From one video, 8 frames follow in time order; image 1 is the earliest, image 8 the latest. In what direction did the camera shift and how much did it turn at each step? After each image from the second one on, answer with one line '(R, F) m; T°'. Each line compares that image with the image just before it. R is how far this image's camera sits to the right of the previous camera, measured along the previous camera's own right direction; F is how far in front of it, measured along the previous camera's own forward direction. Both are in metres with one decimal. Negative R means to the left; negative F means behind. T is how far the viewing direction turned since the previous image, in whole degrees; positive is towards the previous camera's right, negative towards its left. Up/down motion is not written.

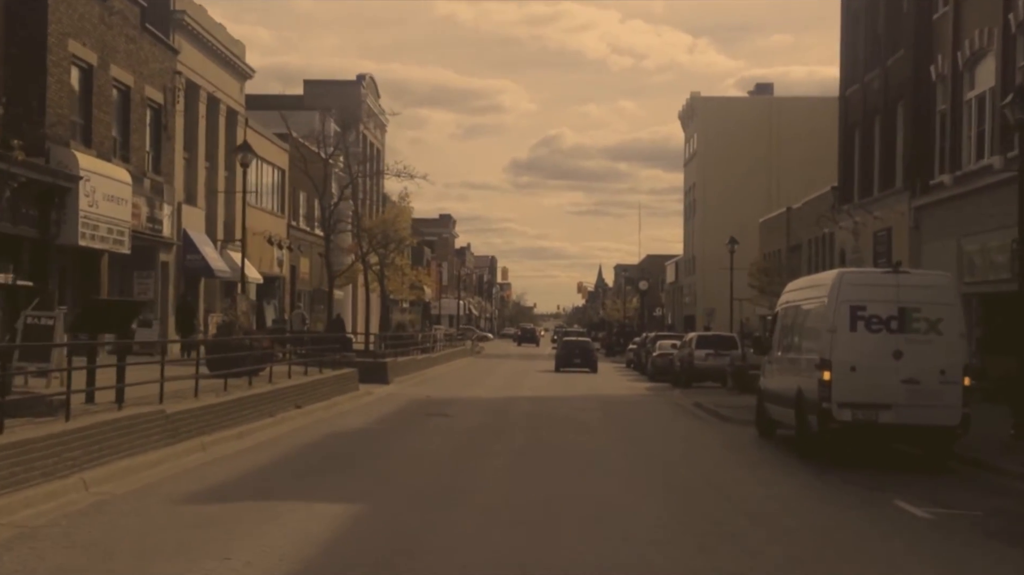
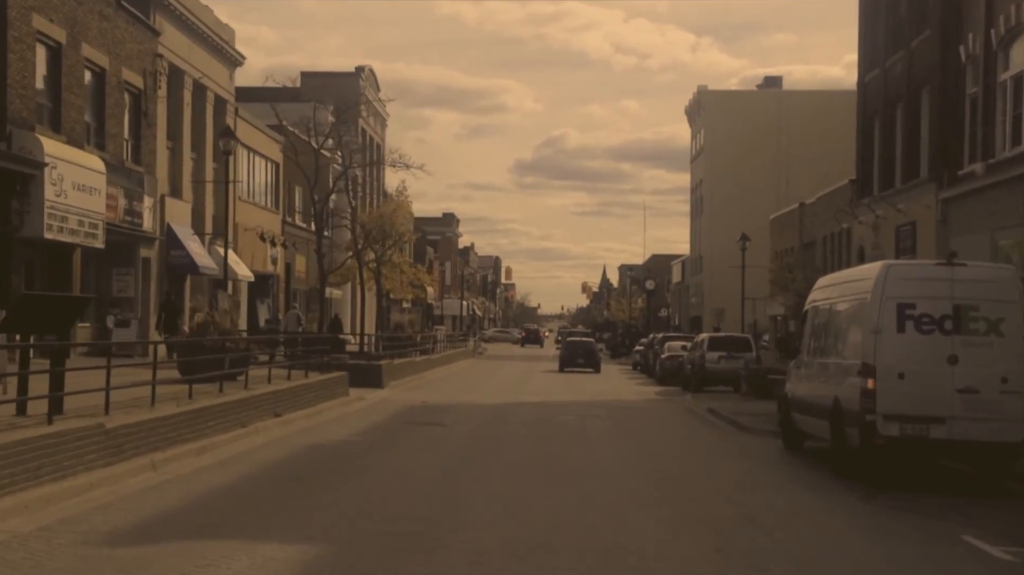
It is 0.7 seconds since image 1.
(+0.1, +2.0) m; 0°
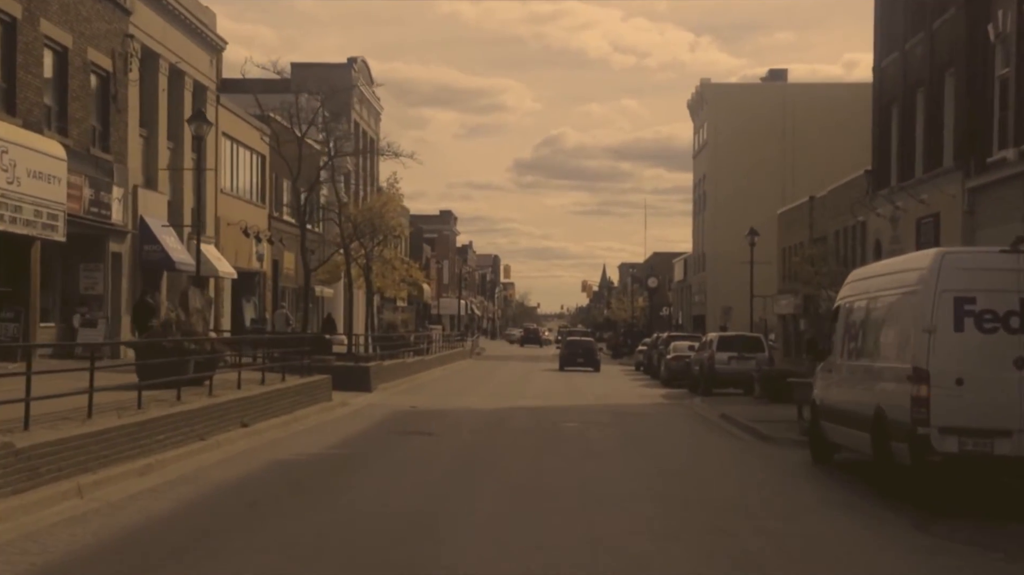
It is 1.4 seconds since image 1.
(+0.1, +2.1) m; 0°
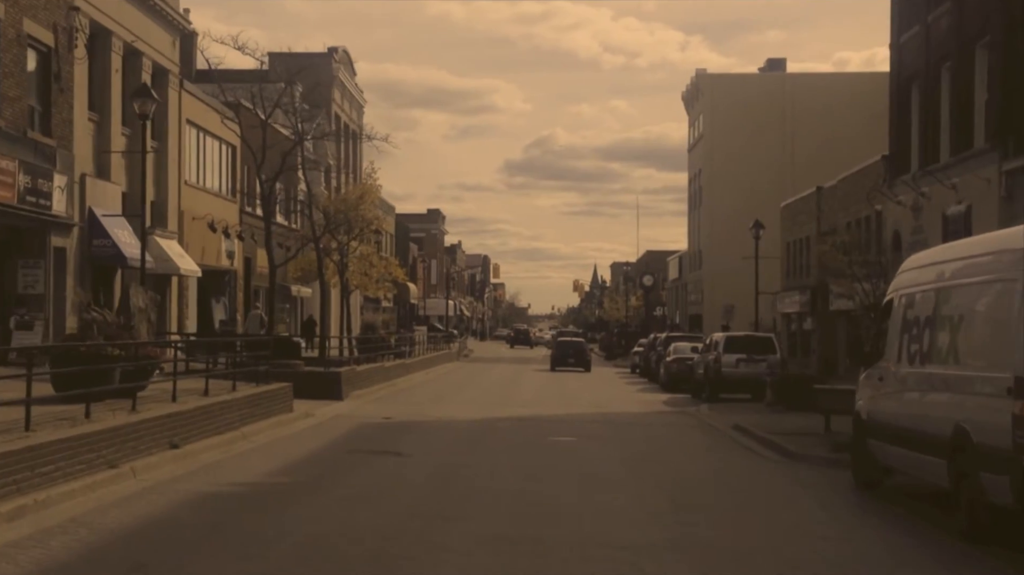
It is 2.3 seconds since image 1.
(+0.1, +3.0) m; 0°
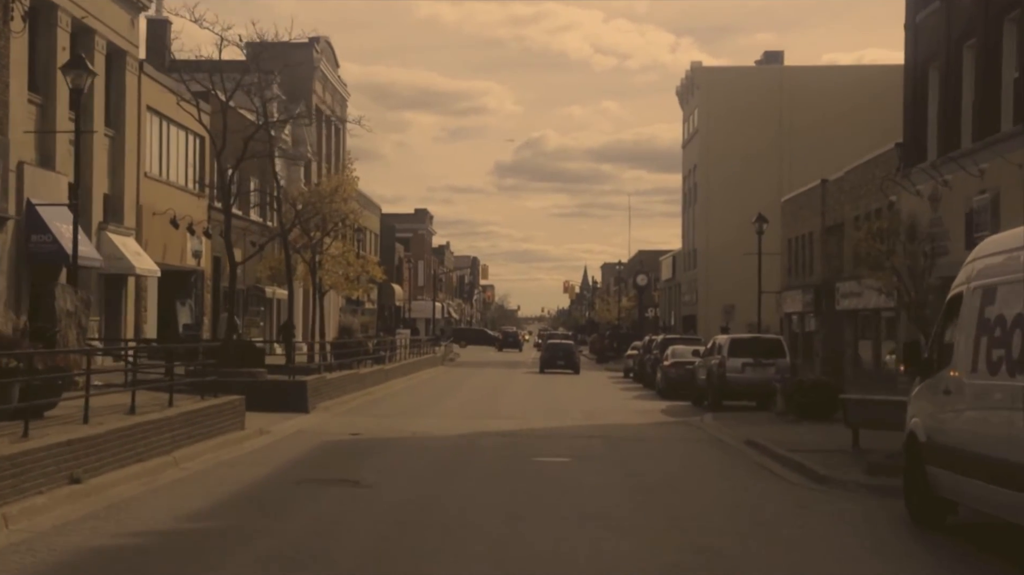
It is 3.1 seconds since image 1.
(+0.1, +2.7) m; 0°
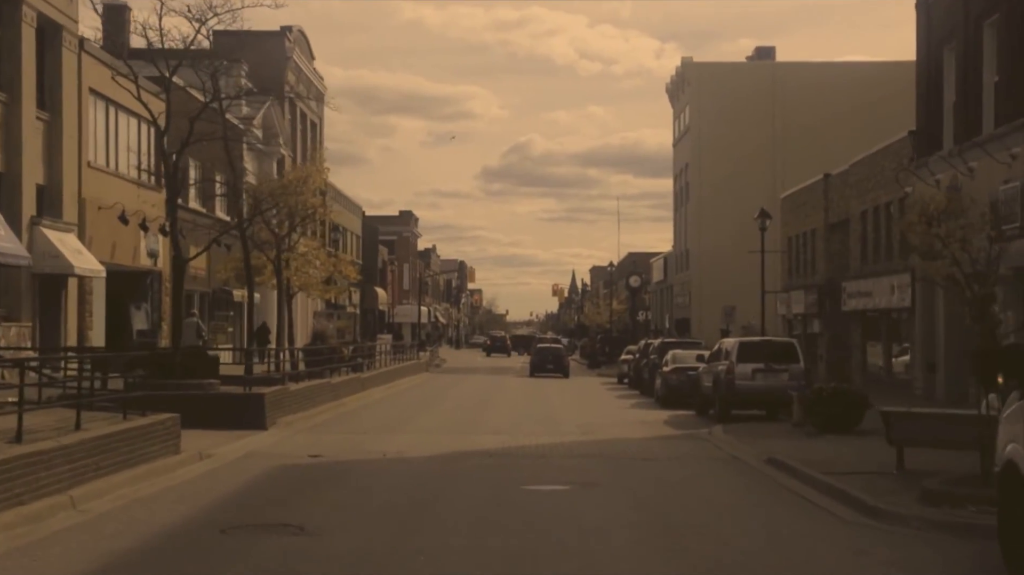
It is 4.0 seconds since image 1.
(+0.1, +2.9) m; +1°
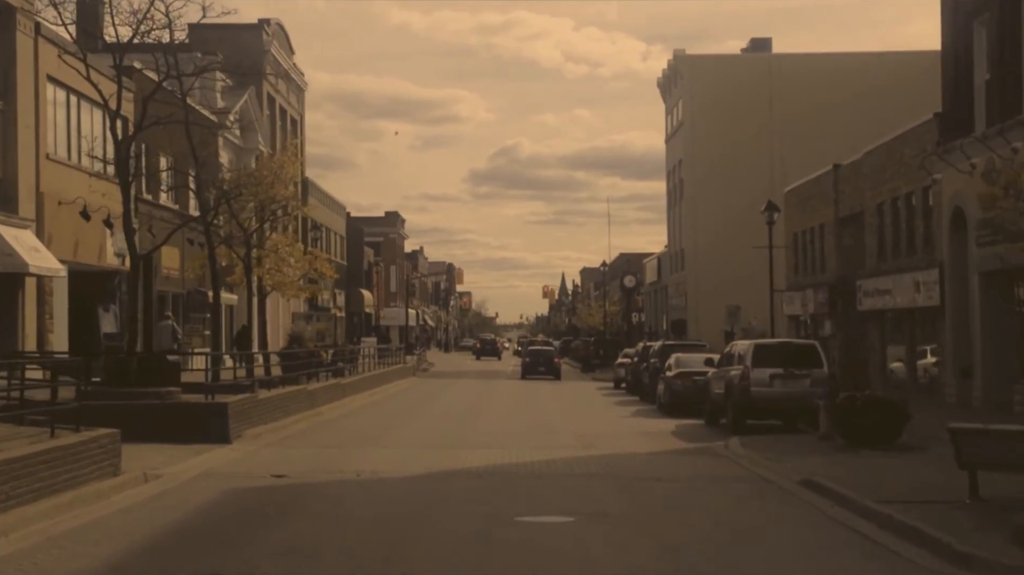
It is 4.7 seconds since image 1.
(-0.1, +2.4) m; +1°
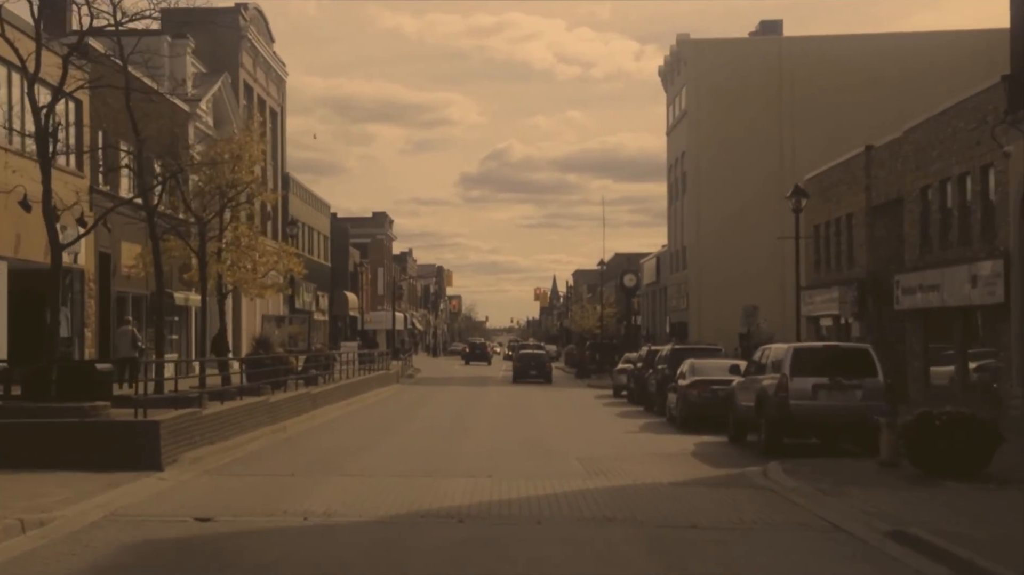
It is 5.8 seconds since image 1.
(0.0, +3.8) m; 0°
